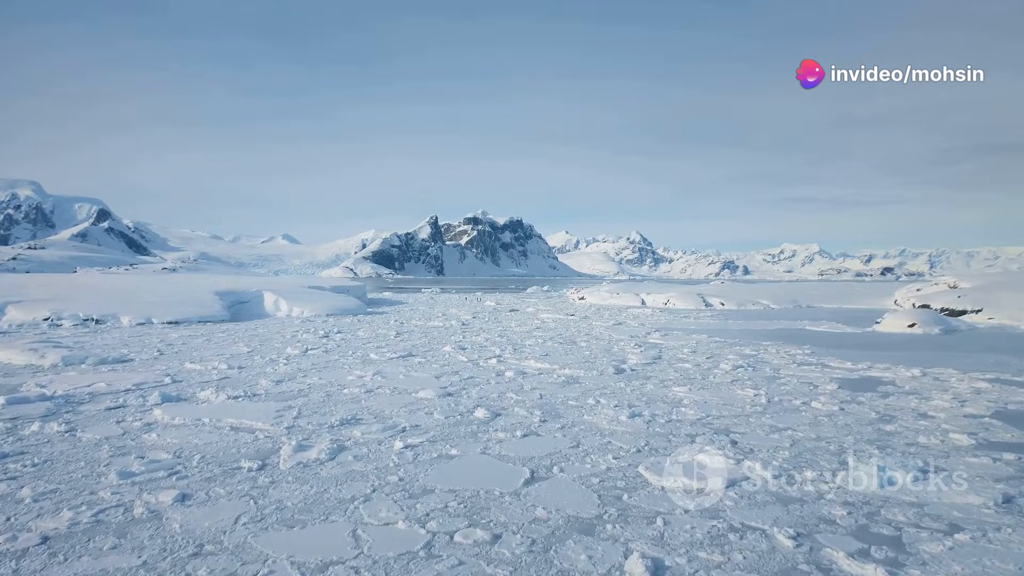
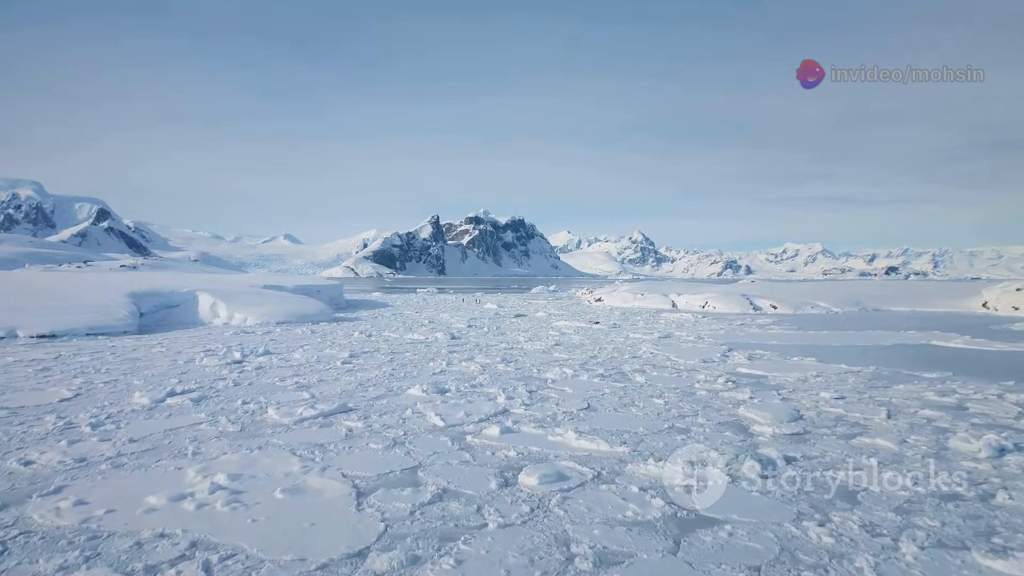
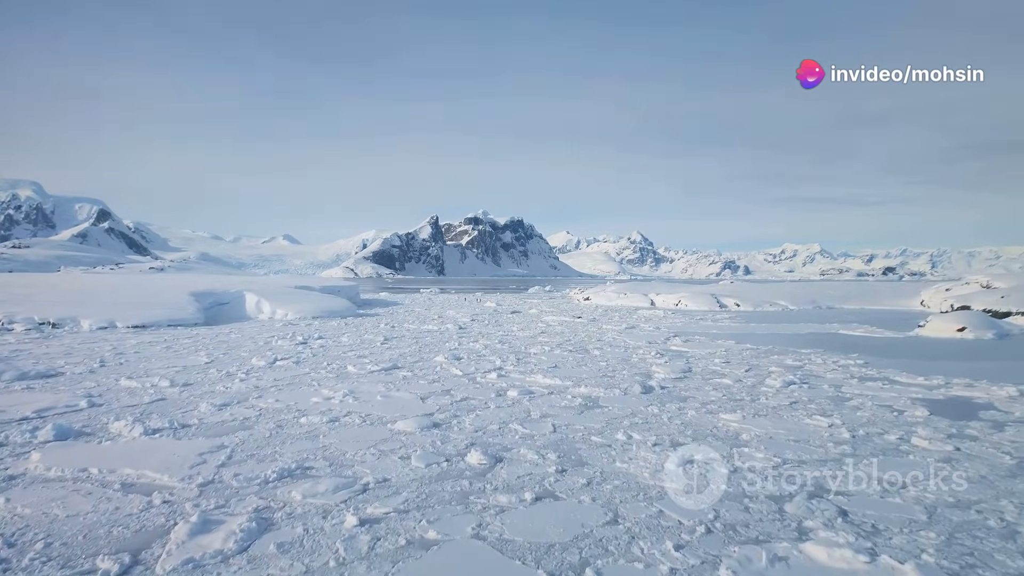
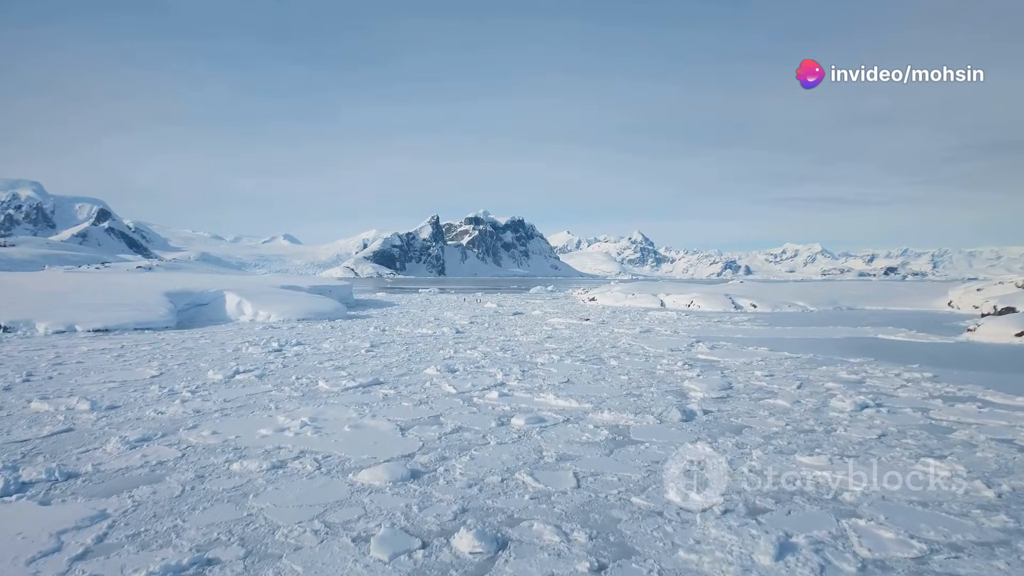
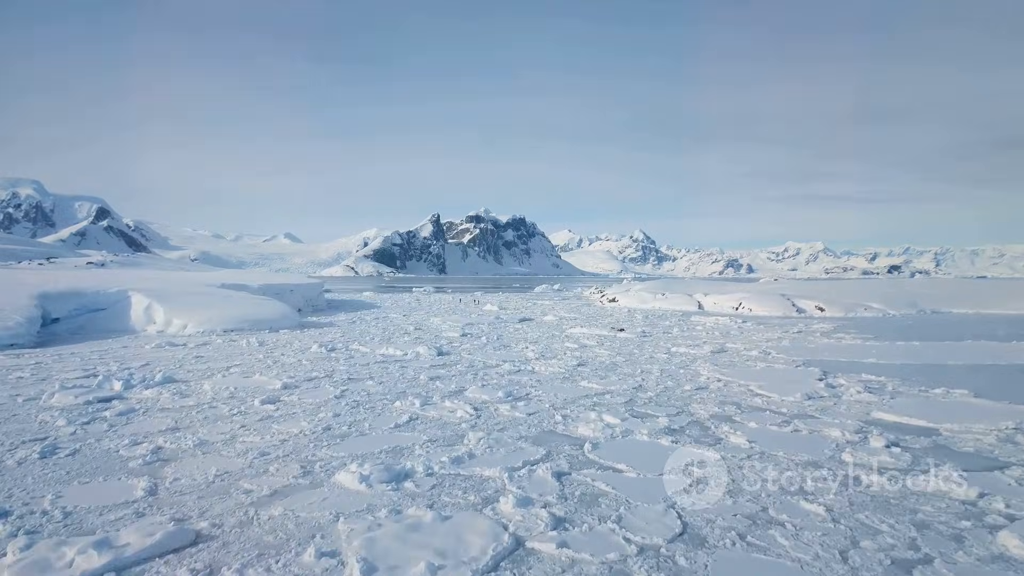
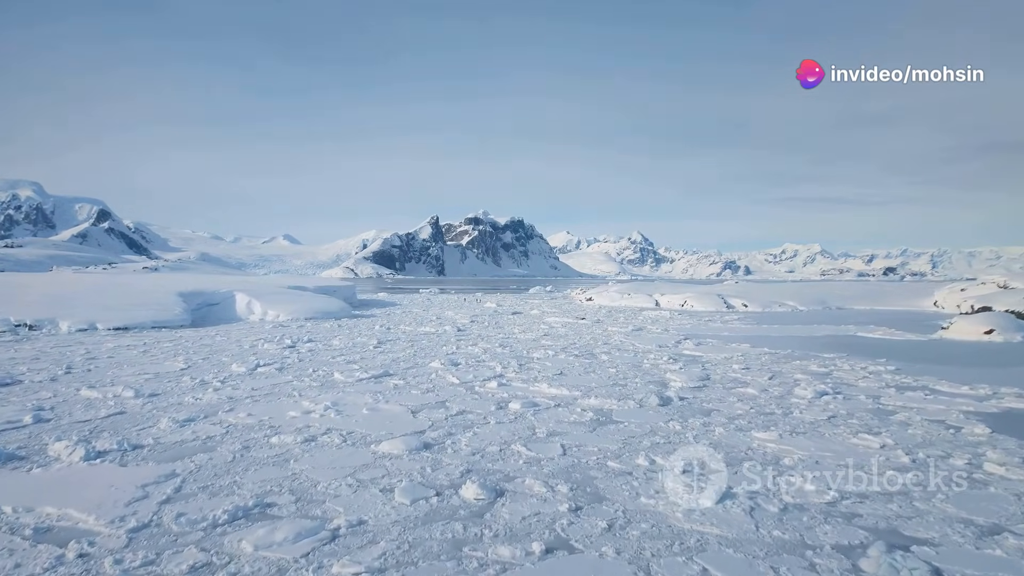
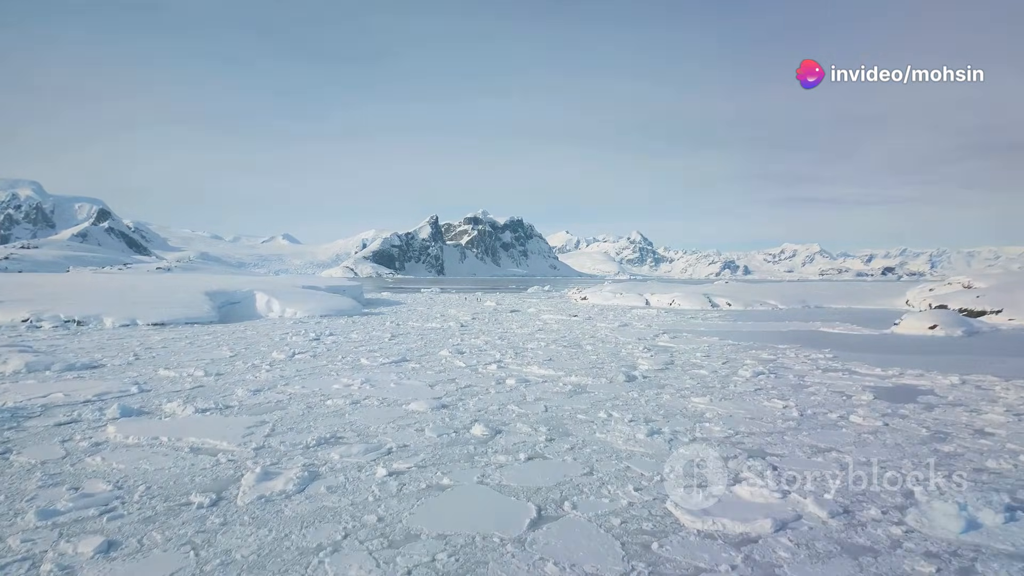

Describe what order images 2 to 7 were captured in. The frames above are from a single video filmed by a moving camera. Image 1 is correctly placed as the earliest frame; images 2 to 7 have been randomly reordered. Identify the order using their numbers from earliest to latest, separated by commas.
7, 3, 6, 4, 2, 5
